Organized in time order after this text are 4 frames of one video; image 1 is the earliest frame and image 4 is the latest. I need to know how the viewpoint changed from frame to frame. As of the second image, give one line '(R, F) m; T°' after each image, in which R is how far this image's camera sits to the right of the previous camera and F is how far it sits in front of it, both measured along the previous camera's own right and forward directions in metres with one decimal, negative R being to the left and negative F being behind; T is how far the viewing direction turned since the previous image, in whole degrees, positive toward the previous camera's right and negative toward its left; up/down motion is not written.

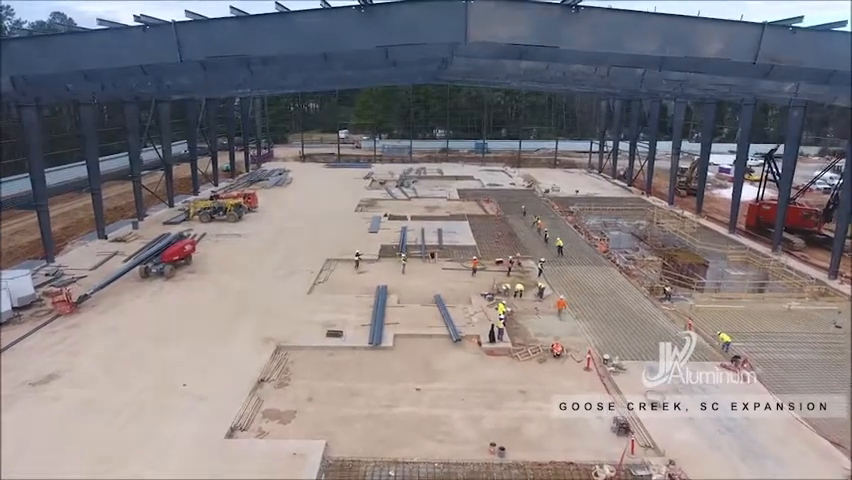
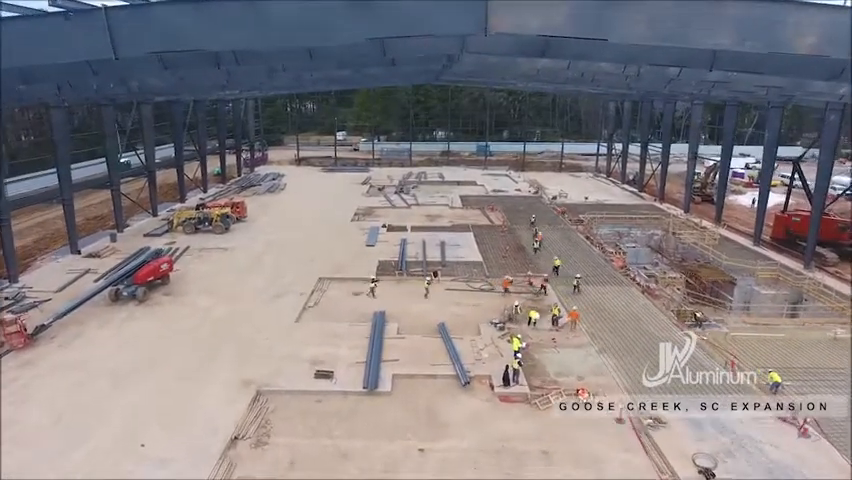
(-0.1, +1.7) m; 0°
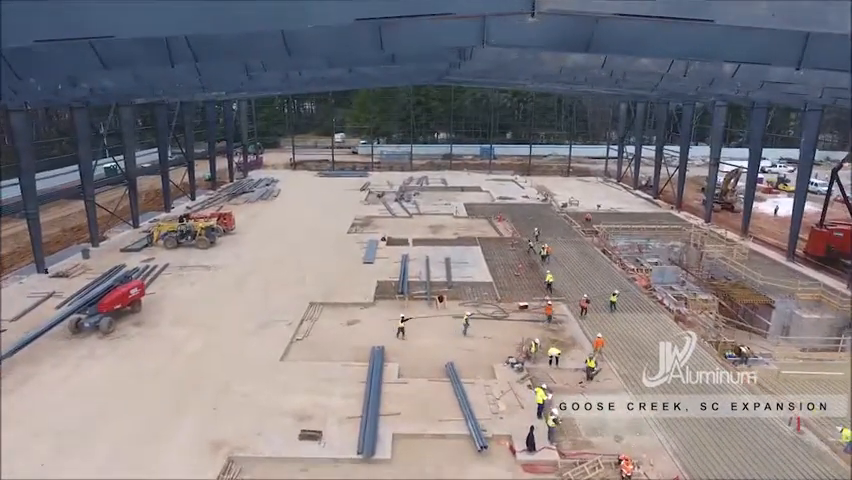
(-0.1, +1.9) m; 0°
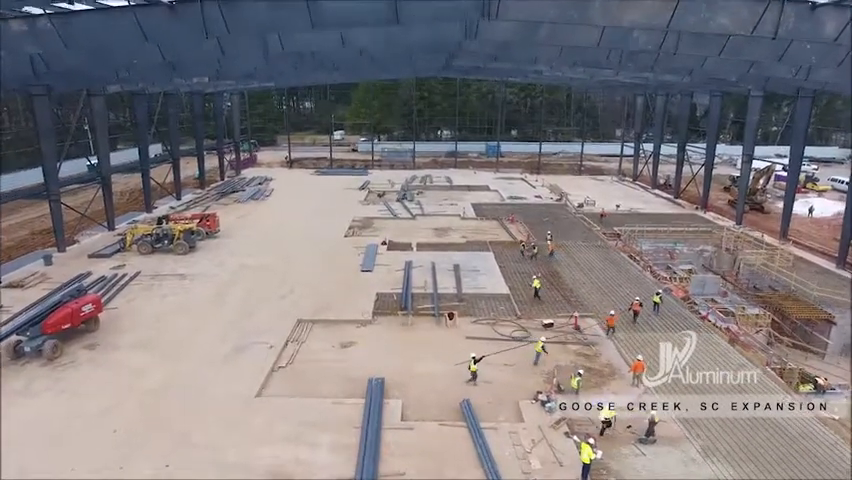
(-0.1, +2.2) m; 0°
